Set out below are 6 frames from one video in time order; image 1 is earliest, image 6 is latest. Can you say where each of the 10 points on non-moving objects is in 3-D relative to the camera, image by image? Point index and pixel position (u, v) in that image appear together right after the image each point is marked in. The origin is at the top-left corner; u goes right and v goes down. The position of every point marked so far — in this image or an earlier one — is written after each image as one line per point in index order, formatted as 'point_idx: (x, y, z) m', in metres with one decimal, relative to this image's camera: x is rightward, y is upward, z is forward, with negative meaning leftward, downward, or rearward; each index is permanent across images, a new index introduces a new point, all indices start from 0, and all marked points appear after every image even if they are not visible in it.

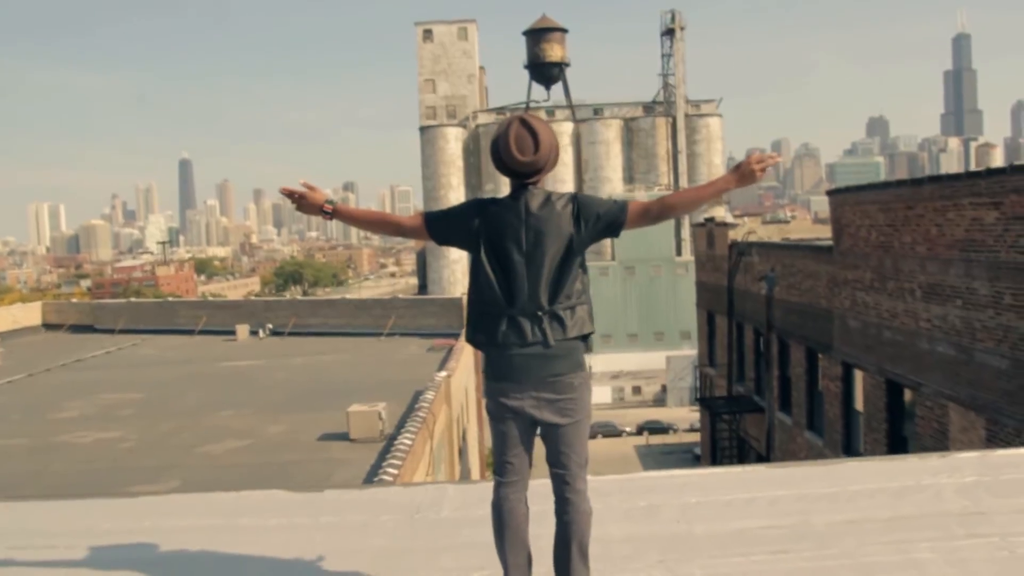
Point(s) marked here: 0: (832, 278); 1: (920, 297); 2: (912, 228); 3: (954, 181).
0: (+3.6, +0.1, +13.9) m
1: (+3.8, -0.1, +11.4) m
2: (+3.8, +0.6, +11.6) m
3: (+3.8, +0.9, +10.7) m
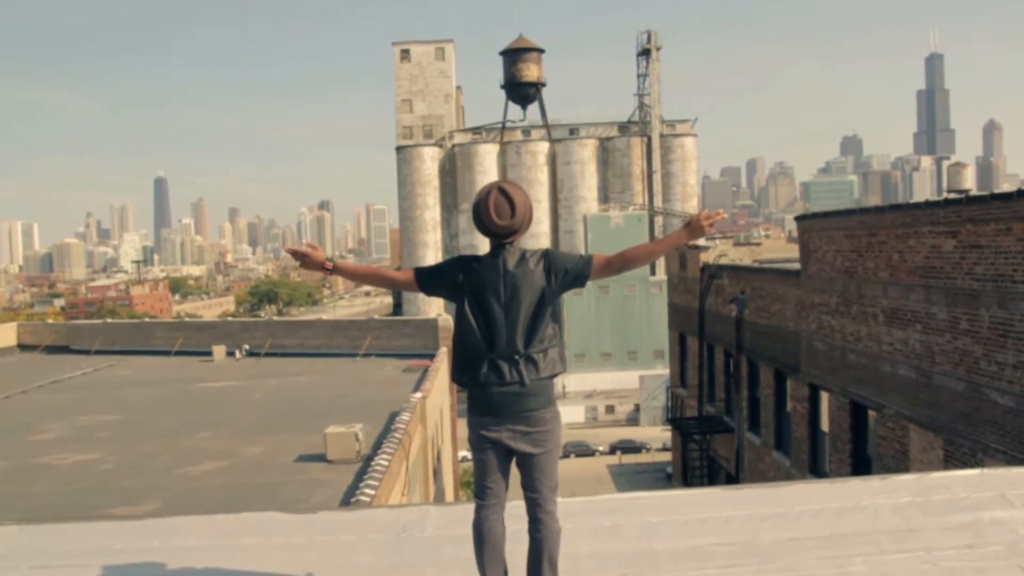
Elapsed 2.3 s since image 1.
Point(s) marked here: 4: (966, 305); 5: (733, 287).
0: (+3.3, -0.1, +14.3) m
1: (+3.6, -0.3, +11.8) m
2: (+3.5, +0.3, +12.1) m
3: (+3.6, +0.7, +11.1) m
4: (+3.7, -0.1, +10.1) m
5: (+3.1, 0.0, +17.1) m
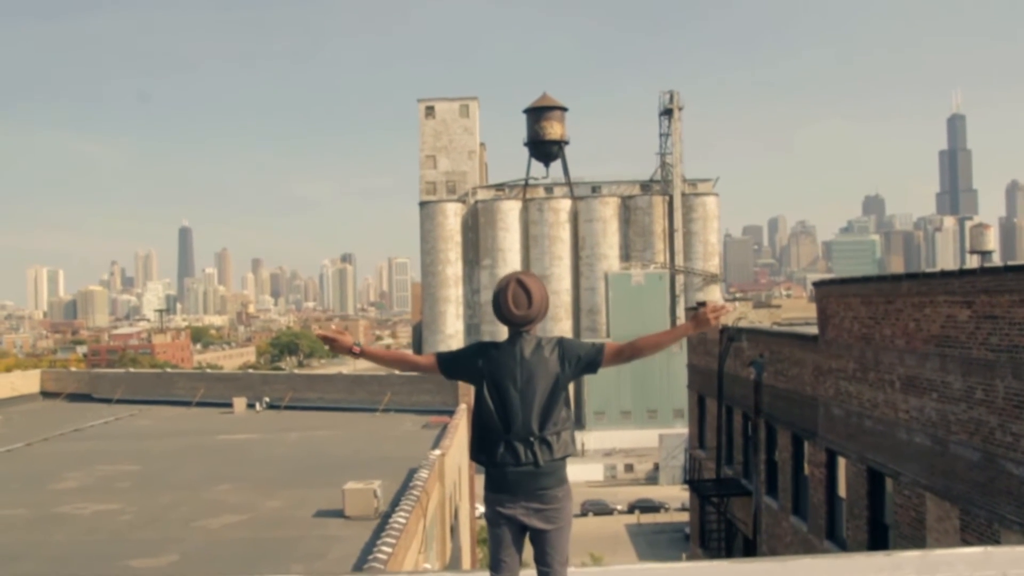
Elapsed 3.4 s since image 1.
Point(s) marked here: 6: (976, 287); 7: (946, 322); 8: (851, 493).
0: (+3.6, -0.9, +14.4) m
1: (+3.7, -1.0, +11.9) m
2: (+3.7, -0.3, +12.2) m
3: (+3.8, +0.1, +11.2) m
4: (+3.9, -0.7, +10.2) m
5: (+3.4, -0.9, +17.2) m
6: (+3.9, 0.0, +10.3) m
7: (+3.8, -0.3, +10.9) m
8: (+3.6, -2.2, +13.2) m
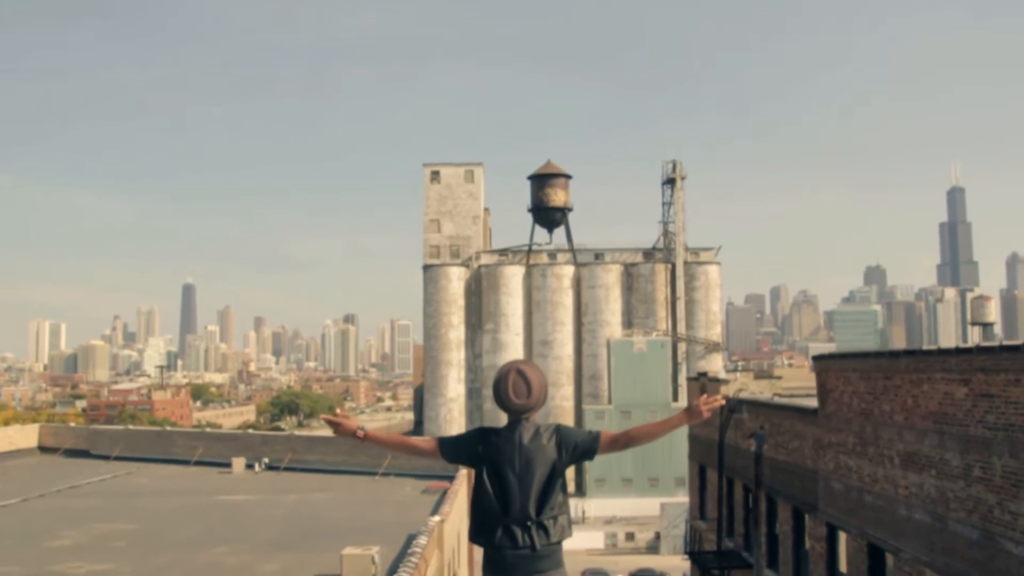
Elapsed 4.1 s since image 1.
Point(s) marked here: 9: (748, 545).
0: (+3.6, -1.8, +14.5) m
1: (+3.7, -1.7, +11.9) m
2: (+3.7, -1.1, +12.2) m
3: (+3.8, -0.6, +11.3) m
4: (+3.9, -1.4, +10.2) m
5: (+3.4, -1.9, +17.2) m
6: (+3.9, -0.7, +10.4) m
7: (+3.8, -1.0, +10.9) m
8: (+3.6, -3.0, +13.2) m
9: (+3.4, -3.7, +17.7) m
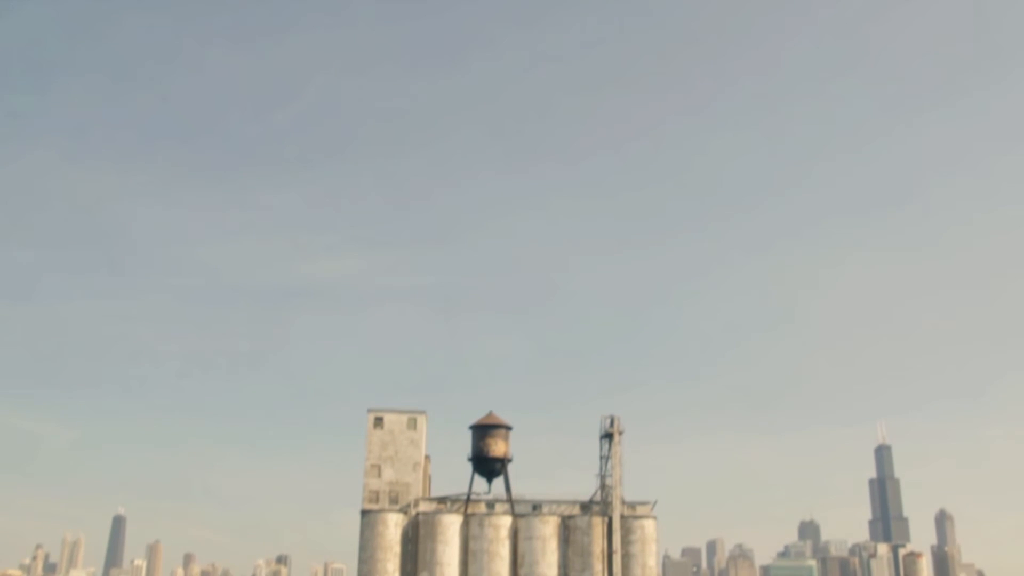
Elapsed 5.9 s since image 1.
0: (+2.8, -5.2, +15.2) m
1: (+3.1, -4.7, +12.7) m
2: (+3.1, -4.1, +13.1) m
3: (+3.2, -3.5, +12.3) m
4: (+3.3, -4.0, +11.1) m
5: (+2.4, -5.8, +17.9) m
6: (+3.3, -3.4, +11.4) m
7: (+3.2, -3.8, +11.9) m
8: (+2.8, -6.2, +13.7) m
9: (+2.3, -7.7, +17.9) m
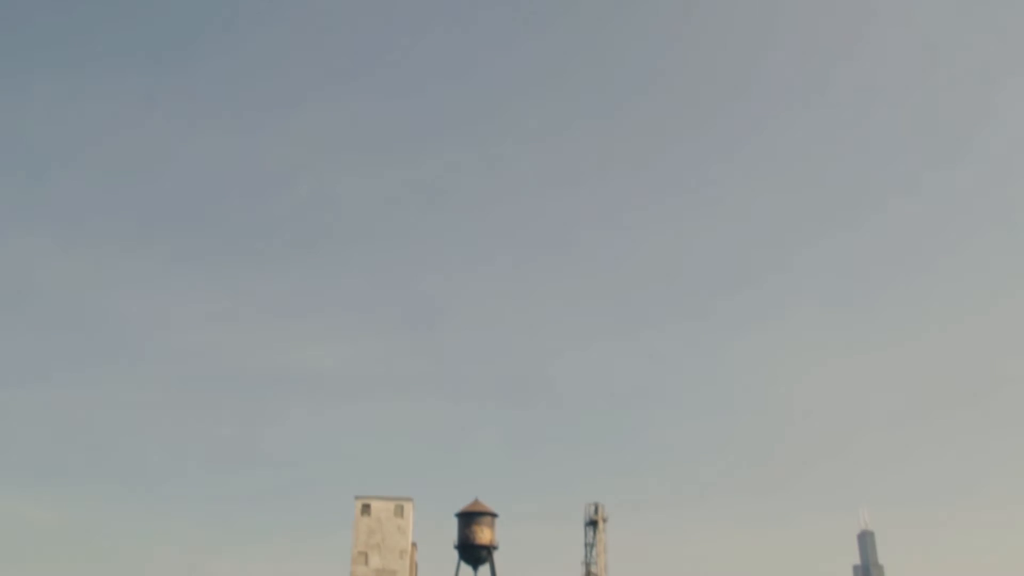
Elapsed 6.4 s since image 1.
0: (+2.6, -6.5, +15.9) m
1: (+2.9, -5.8, +13.5) m
2: (+2.9, -5.3, +13.9) m
3: (+3.1, -4.6, +13.2) m
4: (+3.2, -5.1, +11.9) m
5: (+2.2, -7.3, +18.5) m
6: (+3.2, -4.4, +12.3) m
7: (+3.1, -4.9, +12.7) m
8: (+2.7, -7.4, +14.4) m
9: (+2.1, -9.2, +18.5) m
